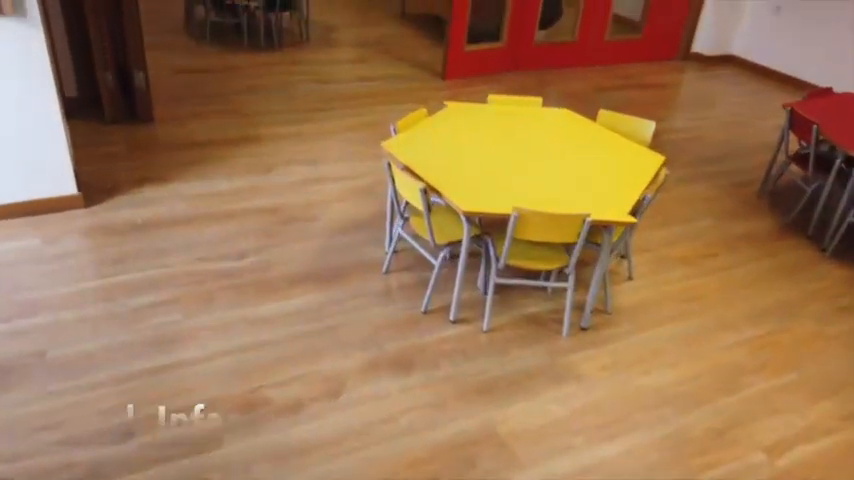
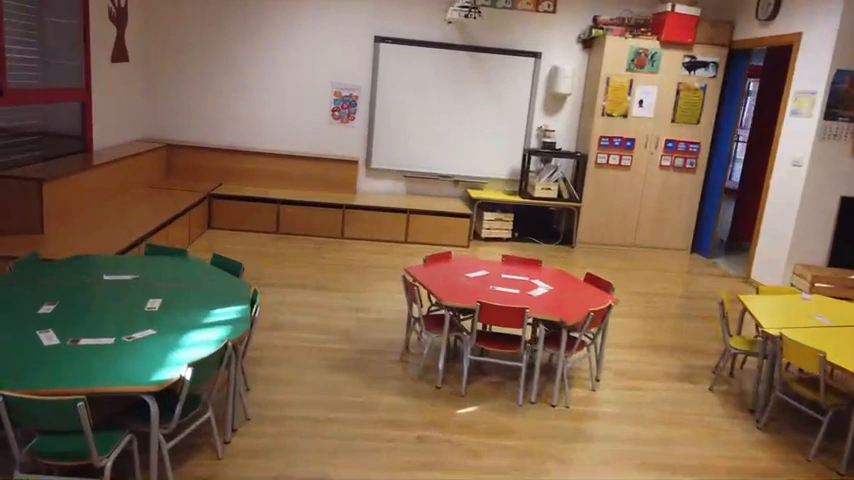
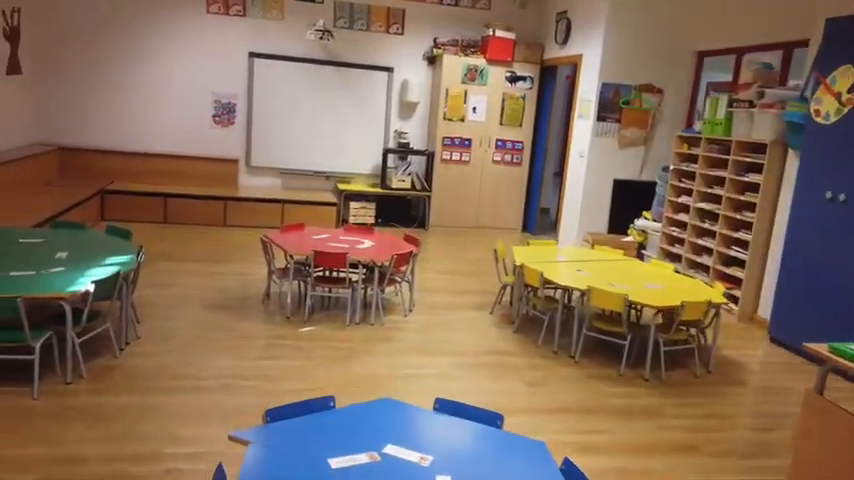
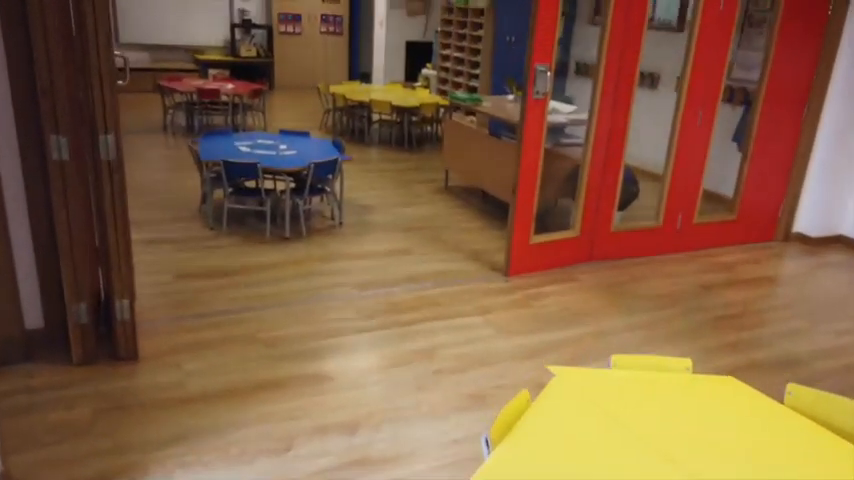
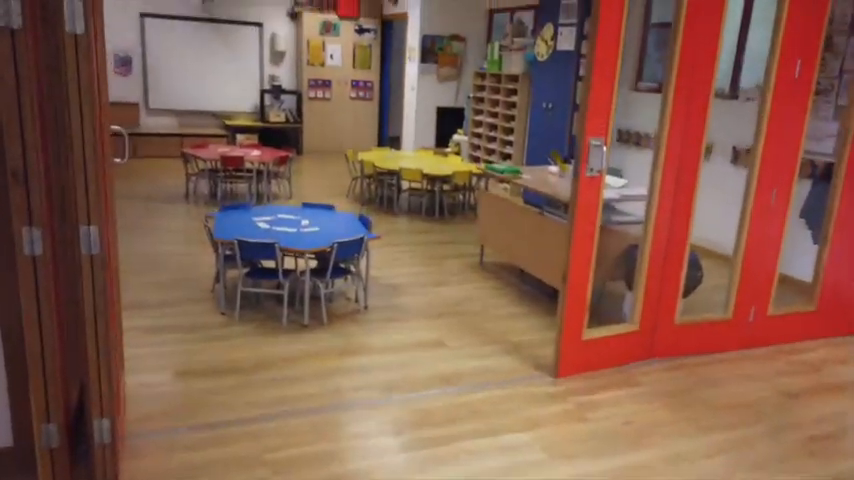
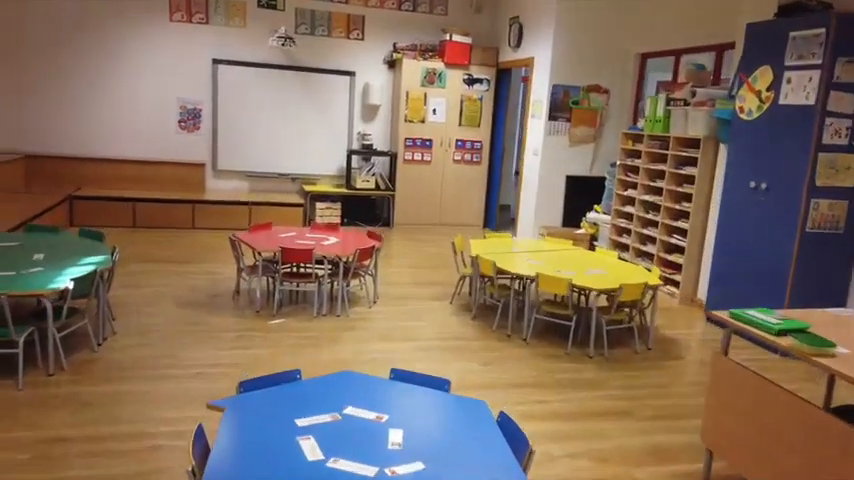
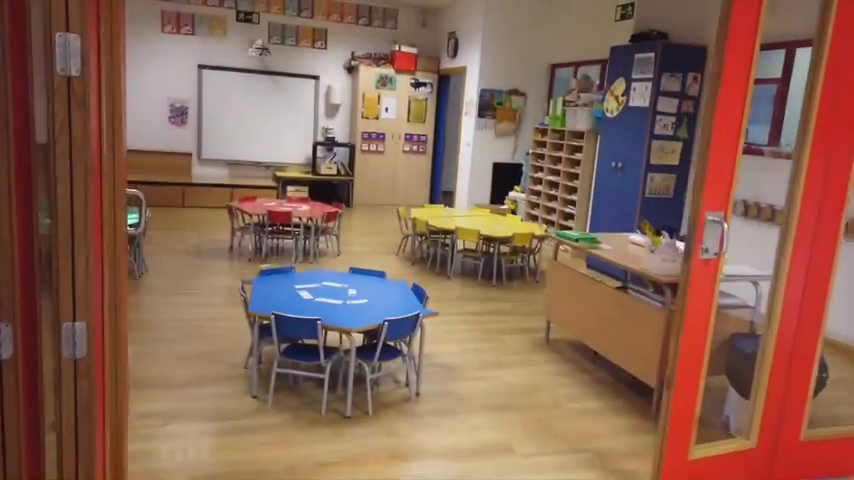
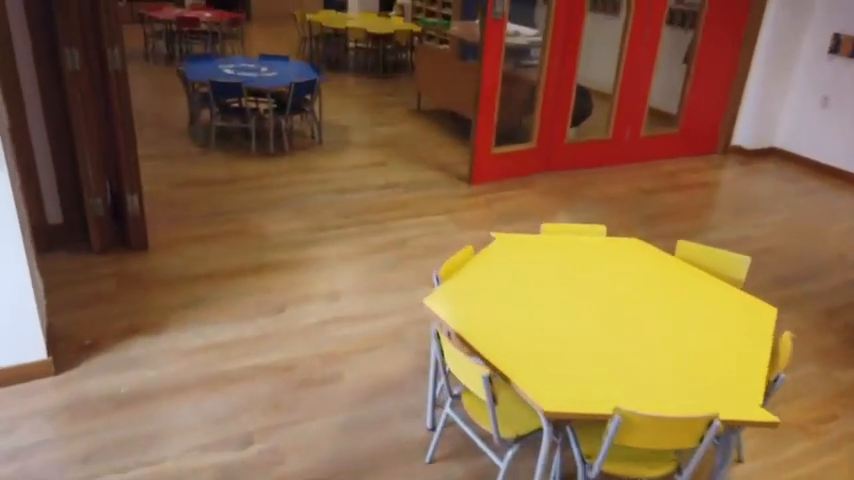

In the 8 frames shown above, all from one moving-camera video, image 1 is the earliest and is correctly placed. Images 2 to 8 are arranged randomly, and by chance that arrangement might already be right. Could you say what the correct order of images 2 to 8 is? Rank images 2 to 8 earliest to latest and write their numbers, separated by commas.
8, 4, 5, 7, 6, 3, 2
